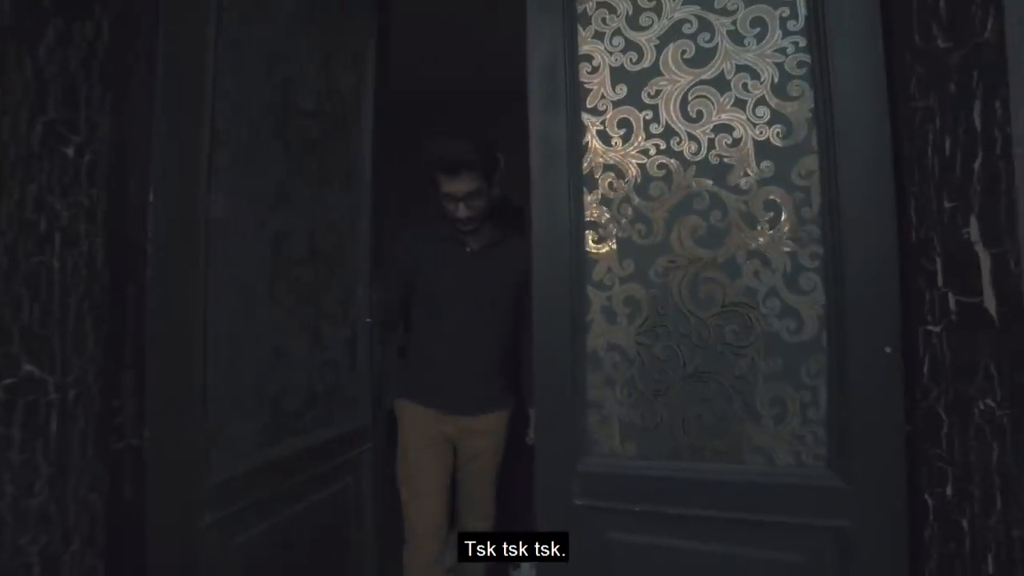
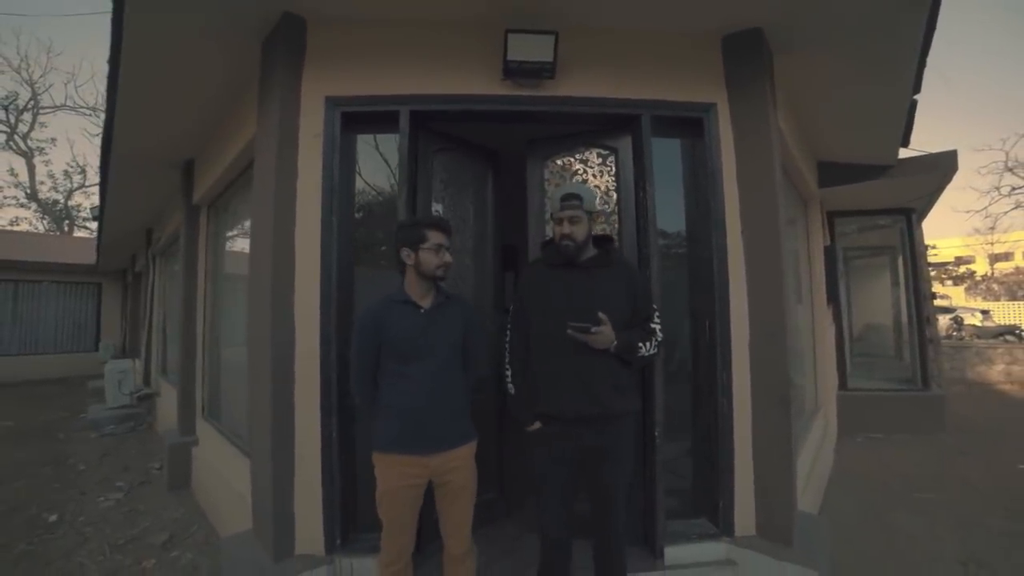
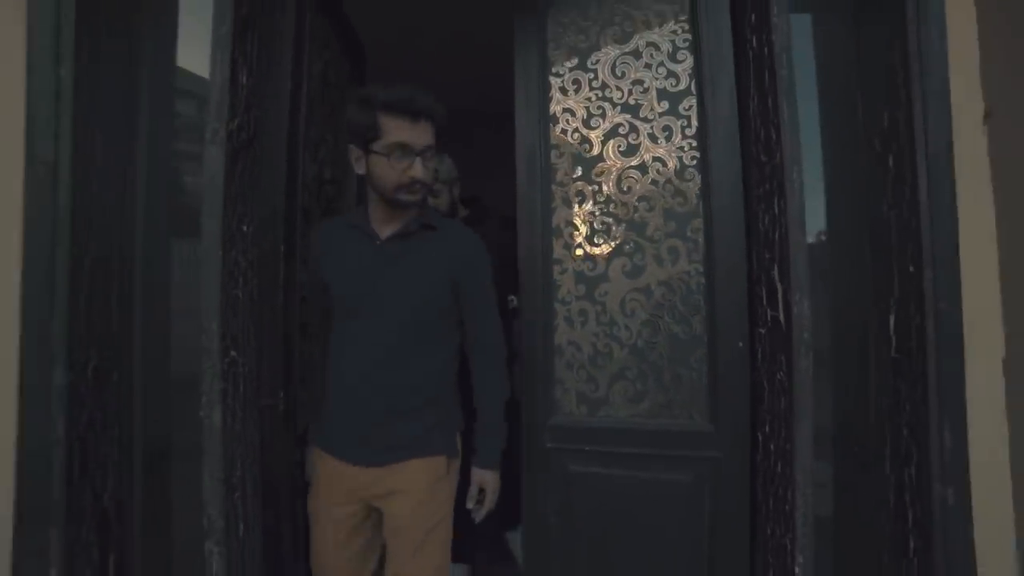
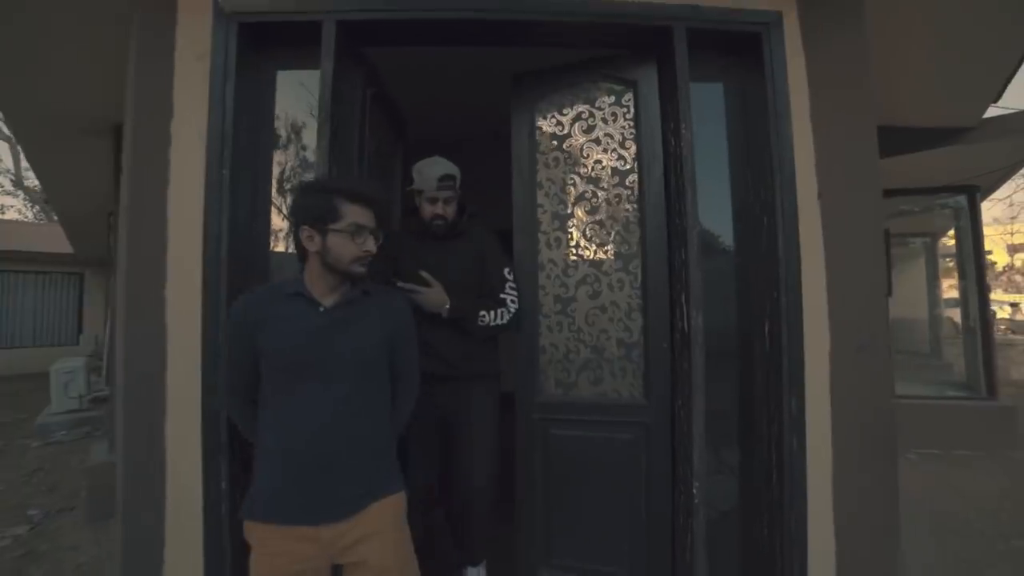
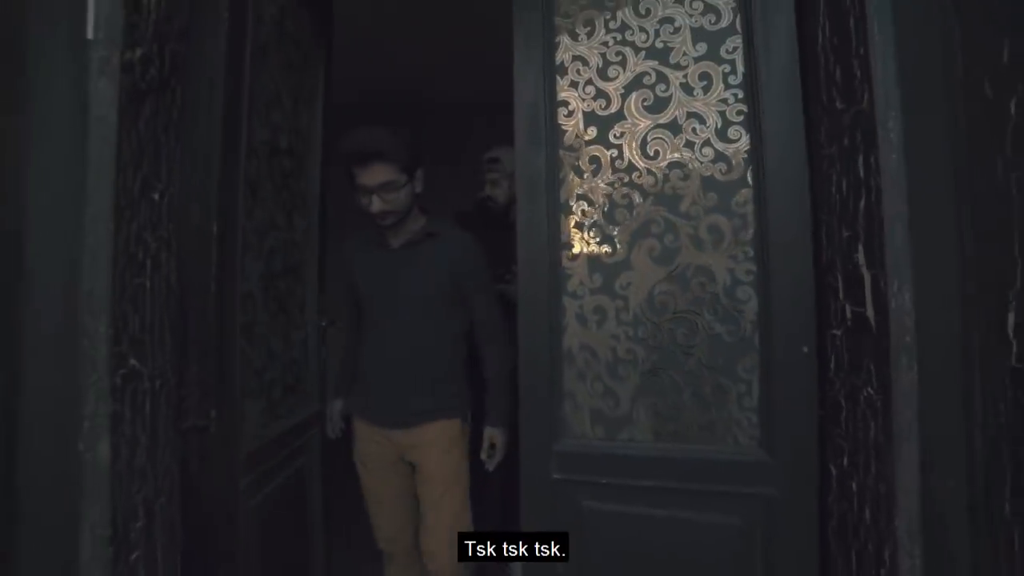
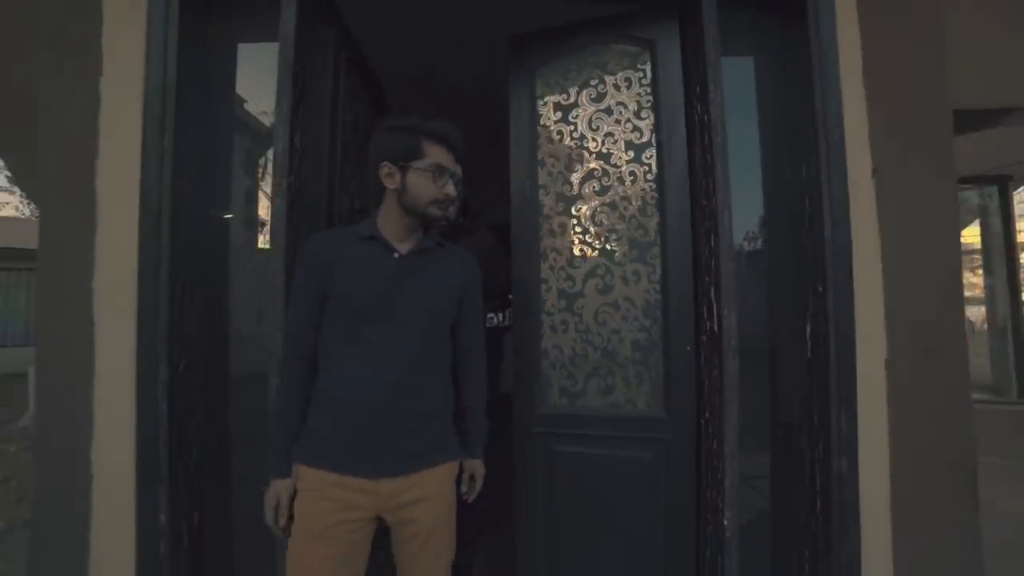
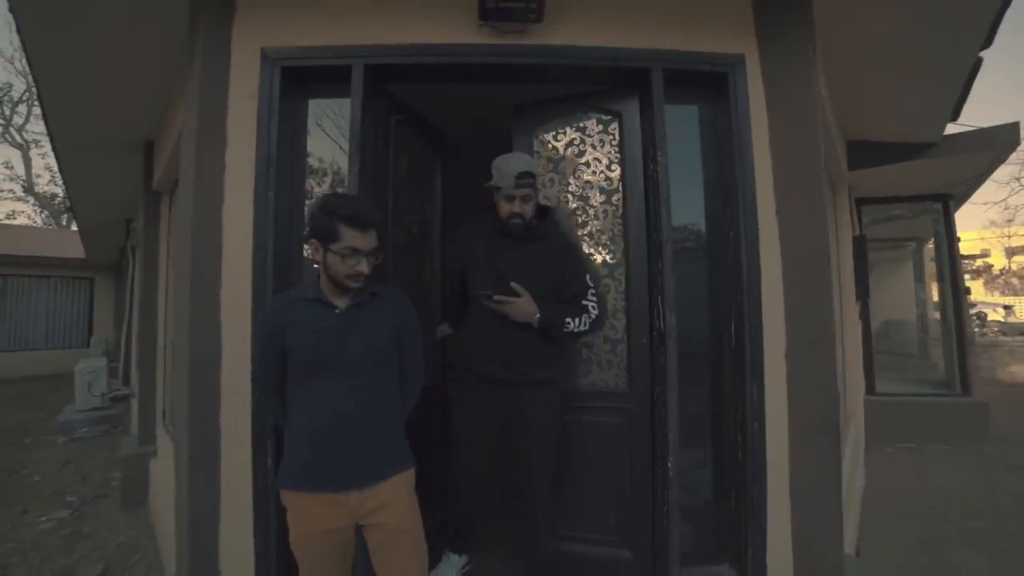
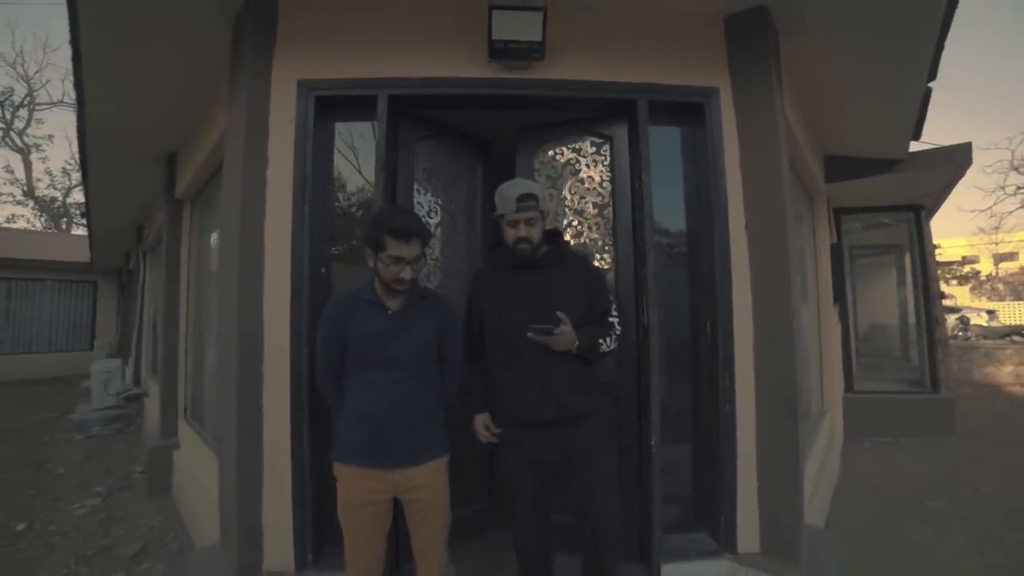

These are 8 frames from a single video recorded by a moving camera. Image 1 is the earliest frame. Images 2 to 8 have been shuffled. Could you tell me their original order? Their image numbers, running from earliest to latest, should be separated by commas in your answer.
5, 3, 6, 4, 7, 8, 2
